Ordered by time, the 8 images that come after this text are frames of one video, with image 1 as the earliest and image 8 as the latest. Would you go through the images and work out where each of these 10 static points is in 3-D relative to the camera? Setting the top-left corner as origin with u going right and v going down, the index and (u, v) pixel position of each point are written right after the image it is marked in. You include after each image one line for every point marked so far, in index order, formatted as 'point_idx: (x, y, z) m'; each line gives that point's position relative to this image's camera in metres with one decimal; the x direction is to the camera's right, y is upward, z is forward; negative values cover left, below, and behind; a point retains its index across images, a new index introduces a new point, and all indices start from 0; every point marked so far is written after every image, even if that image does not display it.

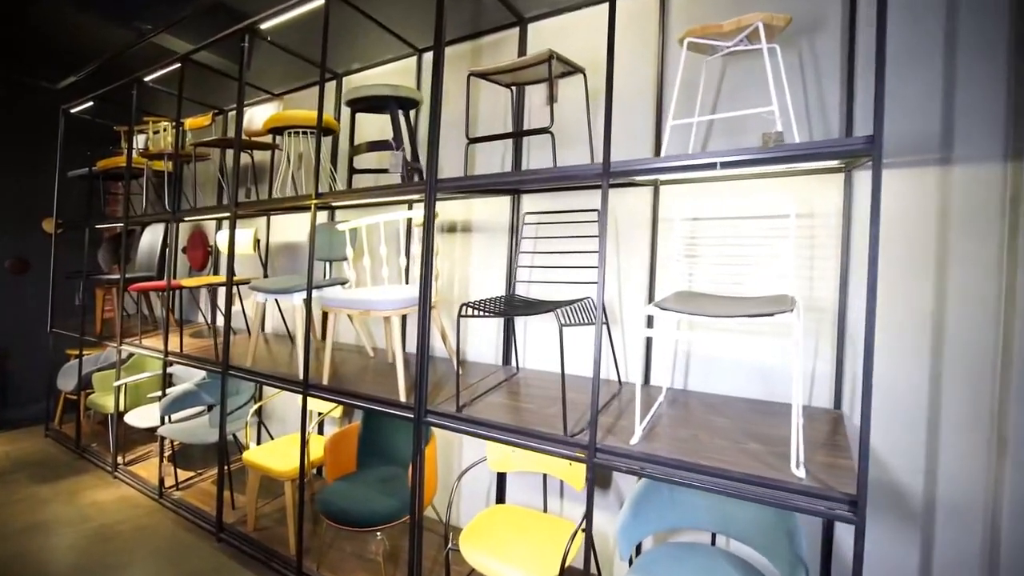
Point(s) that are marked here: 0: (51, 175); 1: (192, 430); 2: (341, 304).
0: (-4.5, +1.1, +4.9) m
1: (-2.0, -0.9, +3.2) m
2: (-0.8, -0.1, +2.4) m
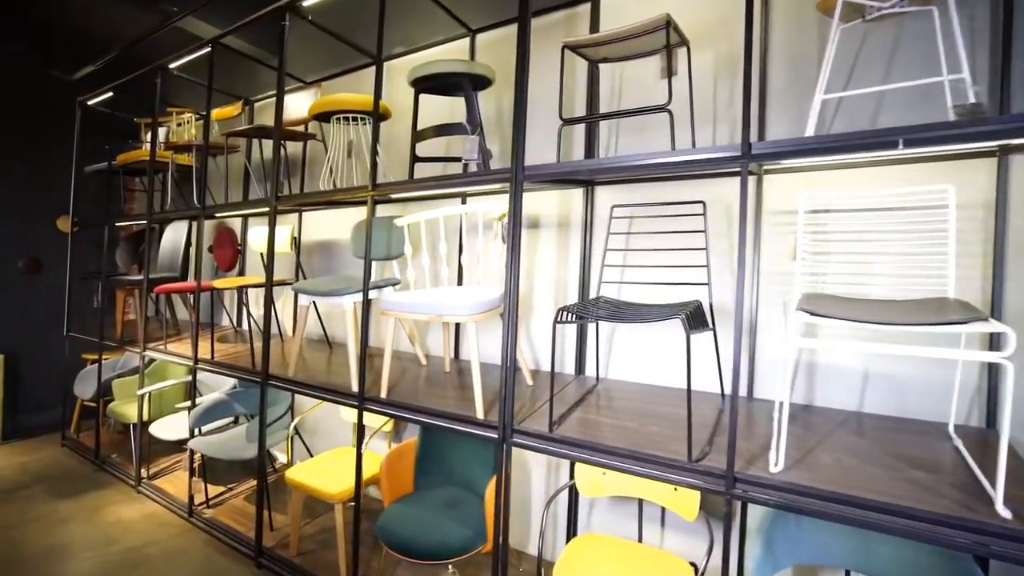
0: (-4.1, +1.1, +4.7) m
1: (-1.7, -0.9, +2.9) m
2: (-0.5, -0.1, +2.2) m
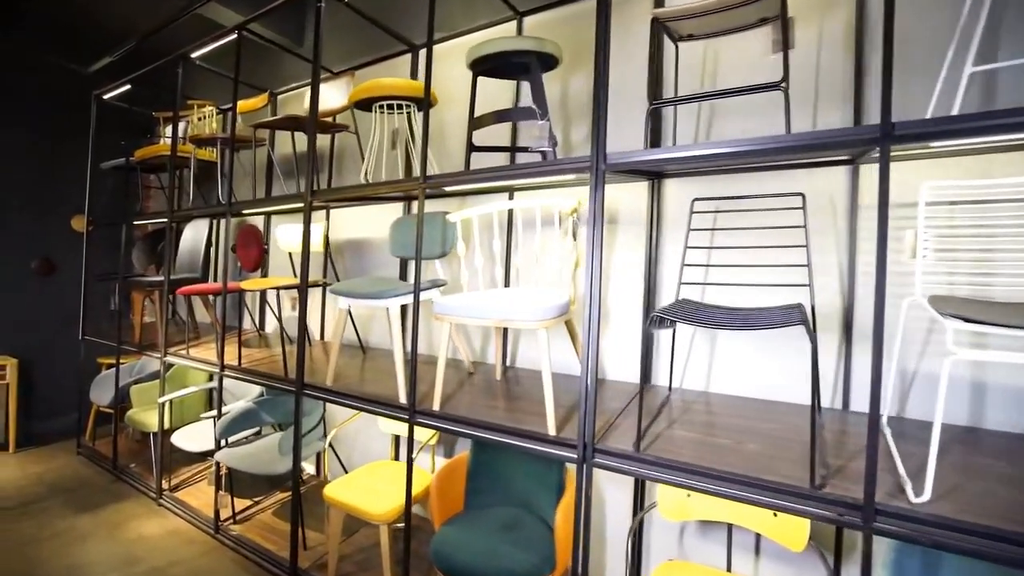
0: (-3.8, +1.1, +4.5) m
1: (-1.4, -0.9, +2.7) m
2: (-0.2, -0.1, +2.0) m
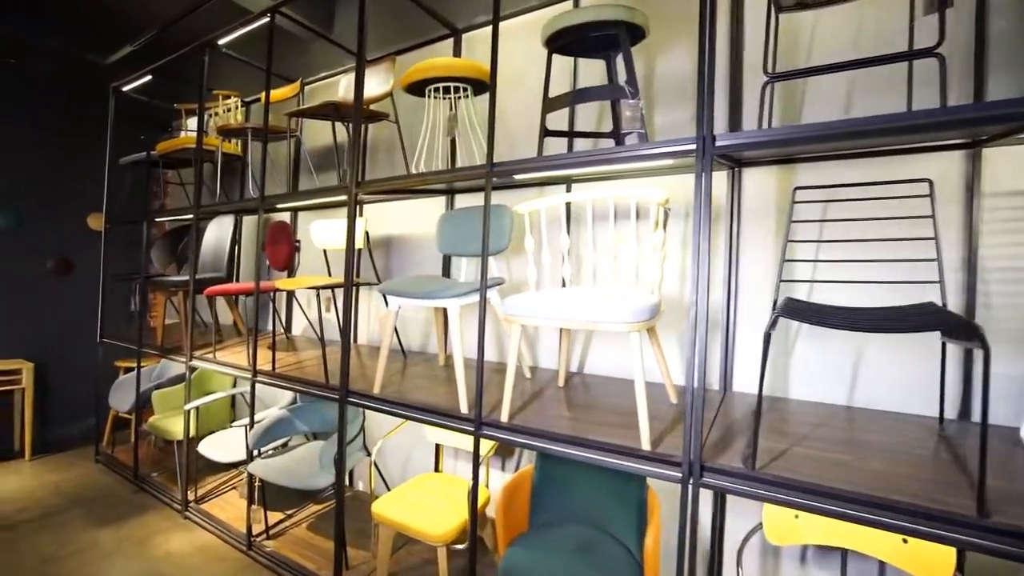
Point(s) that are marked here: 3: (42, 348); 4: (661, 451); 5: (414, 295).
0: (-3.5, +1.1, +4.3) m
1: (-1.1, -0.9, +2.5) m
2: (+0.1, -0.1, +1.8) m
3: (-3.8, -0.5, +4.1) m
4: (+0.5, -0.5, +1.5) m
5: (-0.4, 0.0, +2.1) m
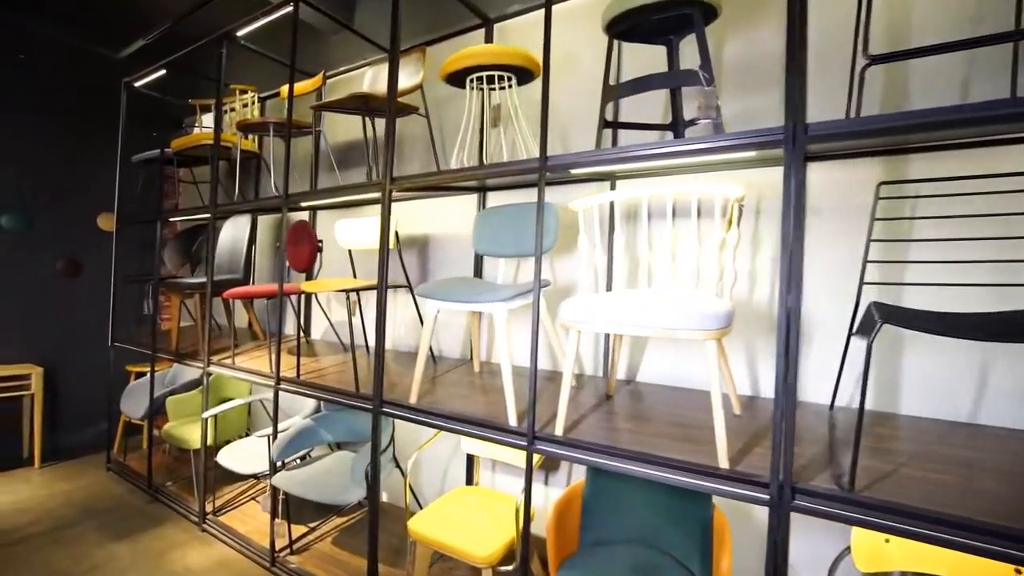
0: (-3.3, +1.1, +4.2) m
1: (-0.9, -0.9, +2.4) m
2: (+0.3, -0.1, +1.6) m
3: (-3.6, -0.5, +3.9) m
4: (+0.6, -0.5, +1.4) m
5: (-0.2, 0.0, +2.0) m
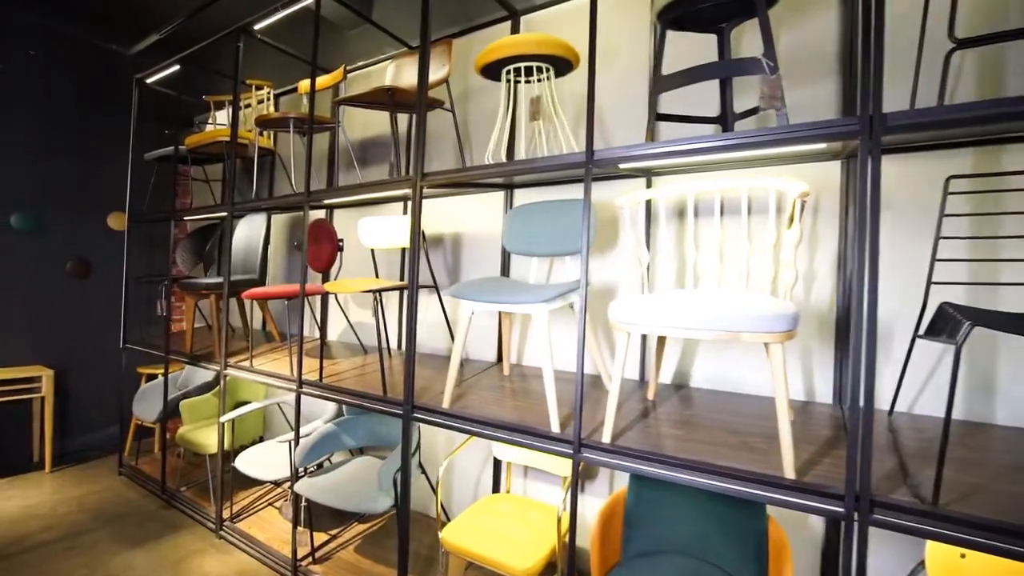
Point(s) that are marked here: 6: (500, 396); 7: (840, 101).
0: (-3.2, +1.1, +4.1) m
1: (-0.8, -0.9, +2.3) m
2: (+0.4, -0.1, +1.6) m
3: (-3.5, -0.5, +3.9) m
4: (+0.8, -0.5, +1.3) m
5: (-0.1, 0.0, +1.9) m
6: (-0.1, -0.5, +2.2) m
7: (+1.2, +0.7, +1.9) m
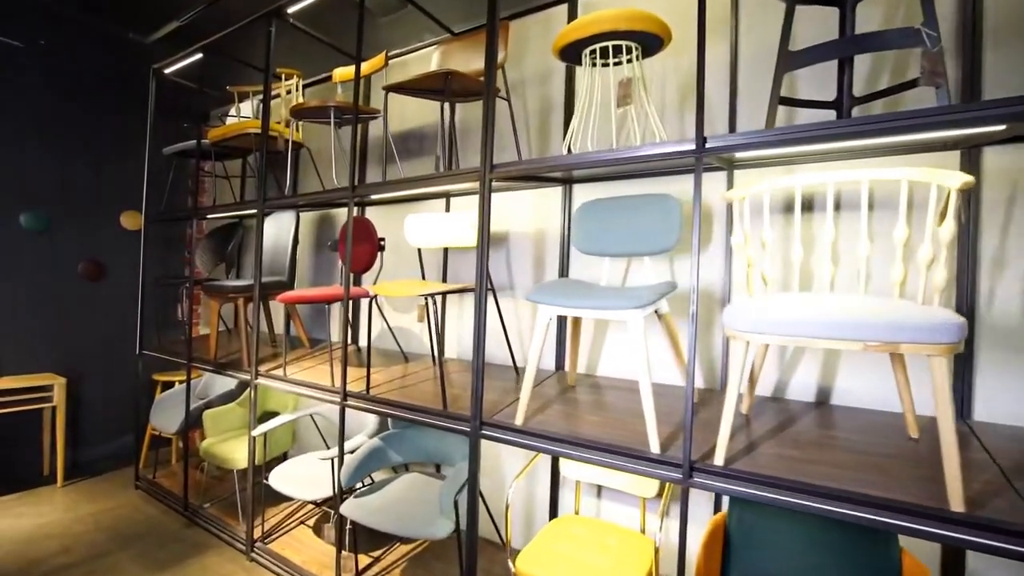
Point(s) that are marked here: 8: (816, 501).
0: (-2.9, +1.0, +3.9) m
1: (-0.5, -0.9, +2.1) m
2: (+0.7, -0.1, +1.4) m
3: (-3.2, -0.5, +3.6) m
4: (+1.1, -0.5, +1.1) m
5: (+0.2, -0.1, +1.7) m
6: (+0.2, -0.5, +2.0) m
7: (+1.5, +0.7, +1.7) m
8: (+0.8, -0.6, +1.3) m
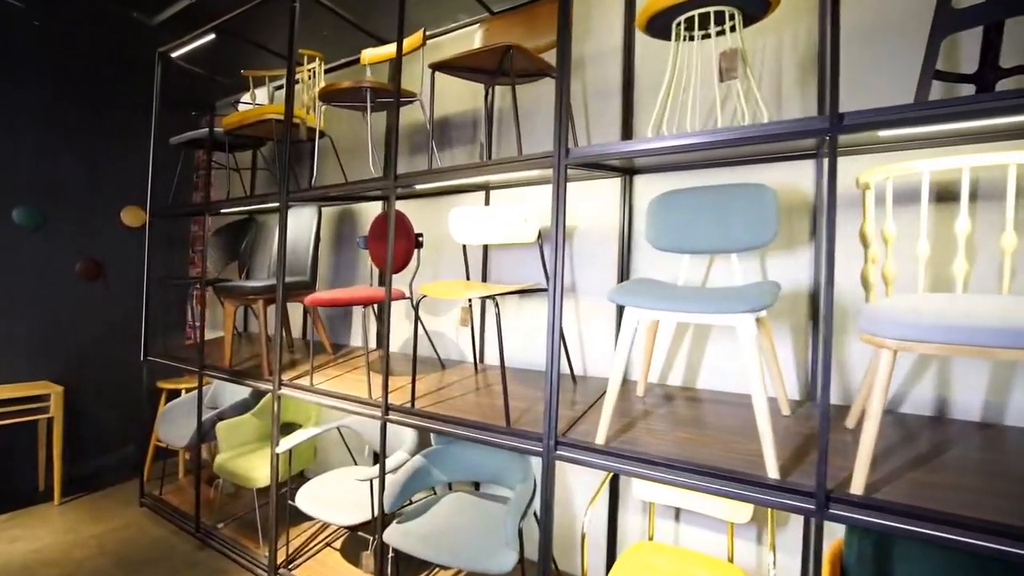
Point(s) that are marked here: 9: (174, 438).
0: (-2.7, +1.0, +3.6) m
1: (-0.2, -0.9, +1.9) m
2: (+1.0, -0.1, +1.2) m
3: (-3.0, -0.5, +3.4) m
4: (+1.4, -0.5, +0.9) m
5: (+0.5, -0.1, +1.5) m
6: (+0.5, -0.5, +1.7) m
7: (+1.8, +0.7, +1.5) m
8: (+1.0, -0.6, +1.1) m
9: (-2.0, -0.9, +3.0) m
